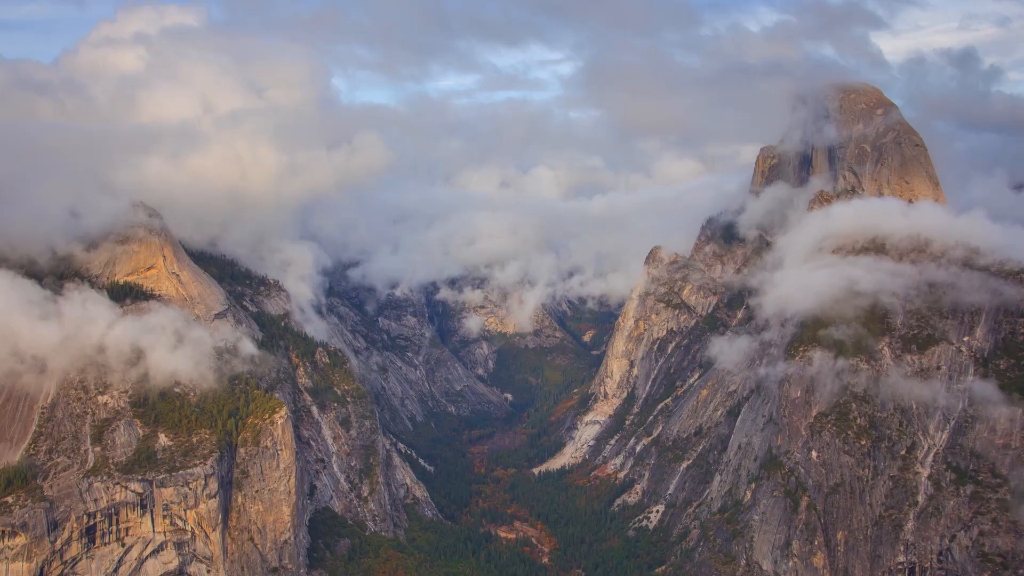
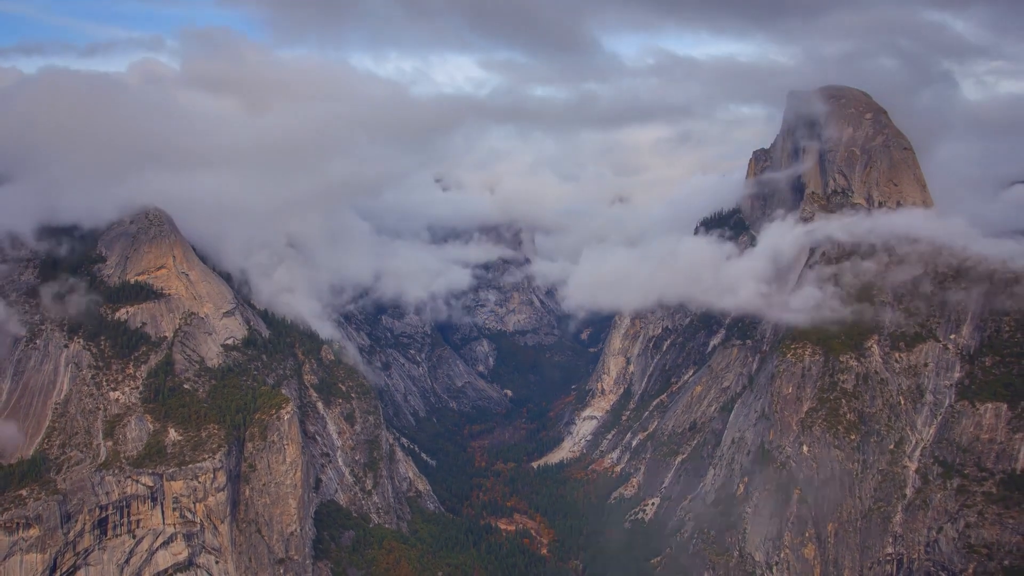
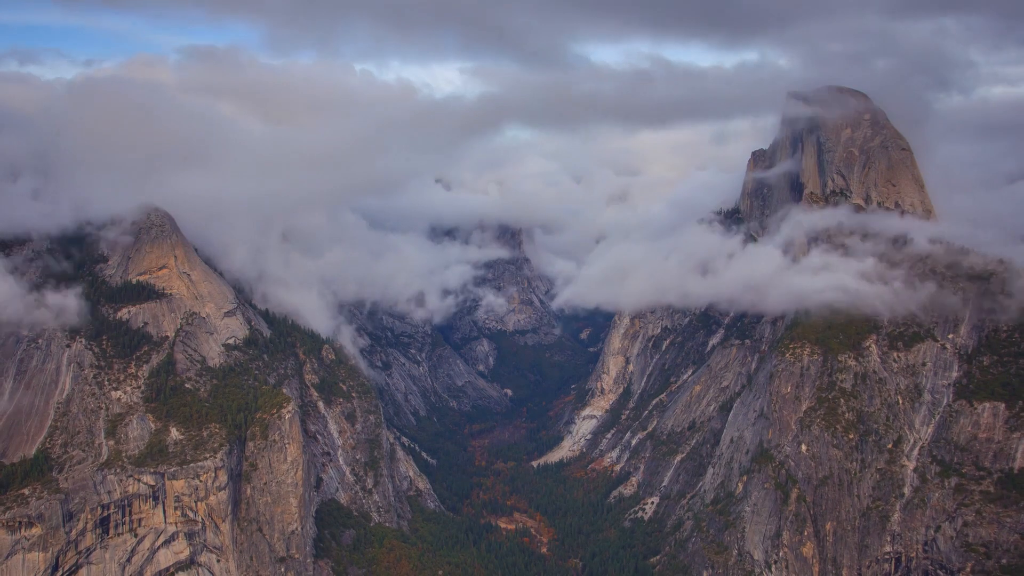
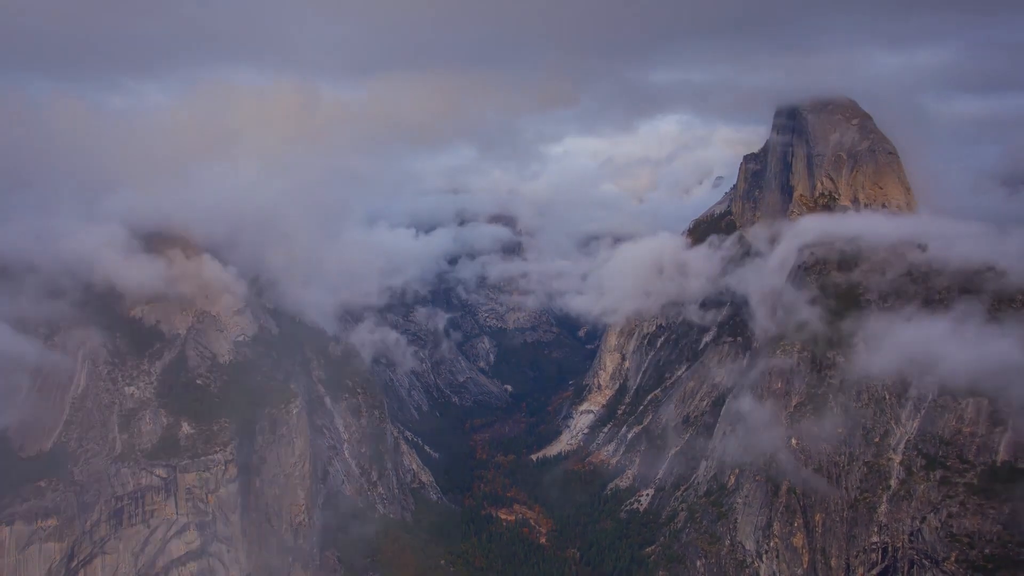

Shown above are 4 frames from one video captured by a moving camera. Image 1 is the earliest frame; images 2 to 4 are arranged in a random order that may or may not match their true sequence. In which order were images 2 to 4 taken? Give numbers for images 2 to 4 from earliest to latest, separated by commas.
2, 3, 4
